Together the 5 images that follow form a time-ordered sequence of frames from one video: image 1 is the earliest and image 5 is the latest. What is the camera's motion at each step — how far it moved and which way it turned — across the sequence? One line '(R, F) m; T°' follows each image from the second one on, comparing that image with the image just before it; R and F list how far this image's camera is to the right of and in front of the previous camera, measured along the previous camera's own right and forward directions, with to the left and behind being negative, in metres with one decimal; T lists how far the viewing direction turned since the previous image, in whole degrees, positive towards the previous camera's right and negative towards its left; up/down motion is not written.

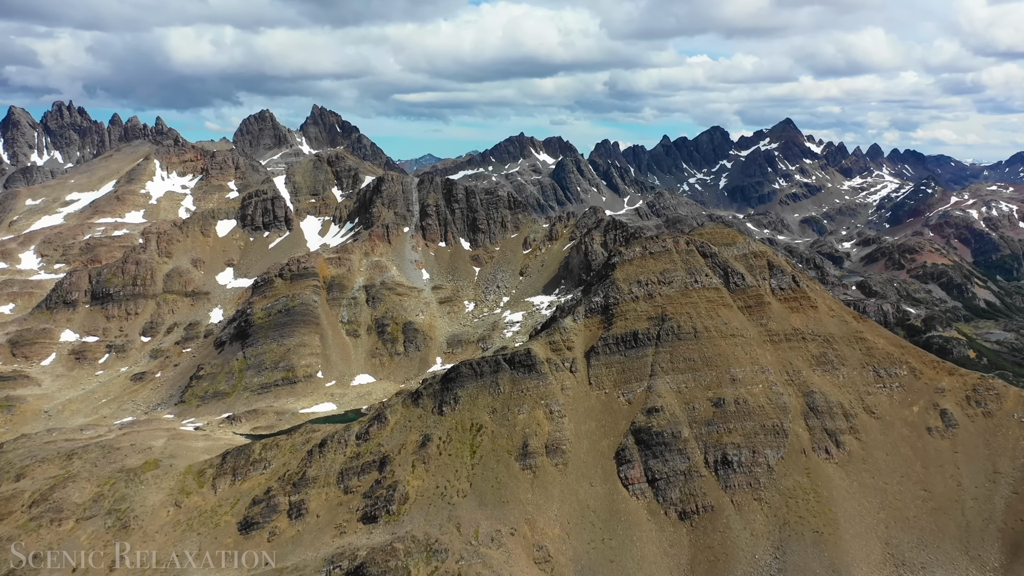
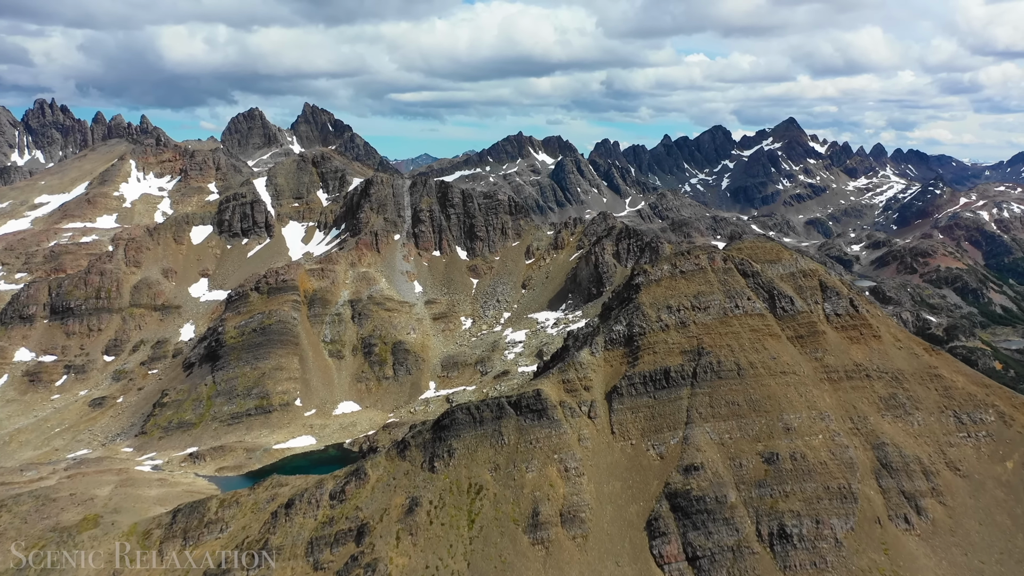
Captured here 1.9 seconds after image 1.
(-1.1, +13.7) m; 0°
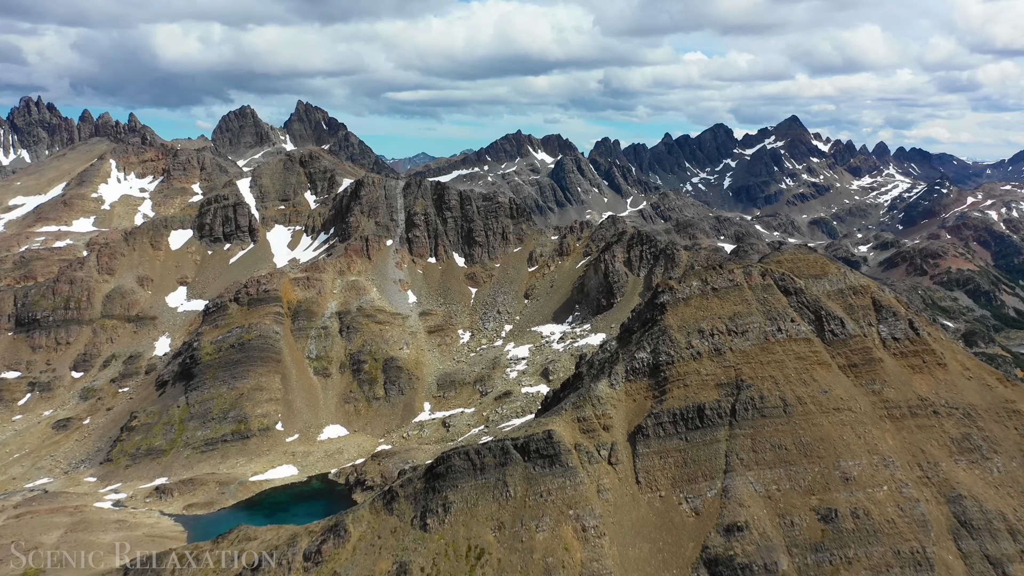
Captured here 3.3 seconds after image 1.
(-0.8, +10.1) m; 0°
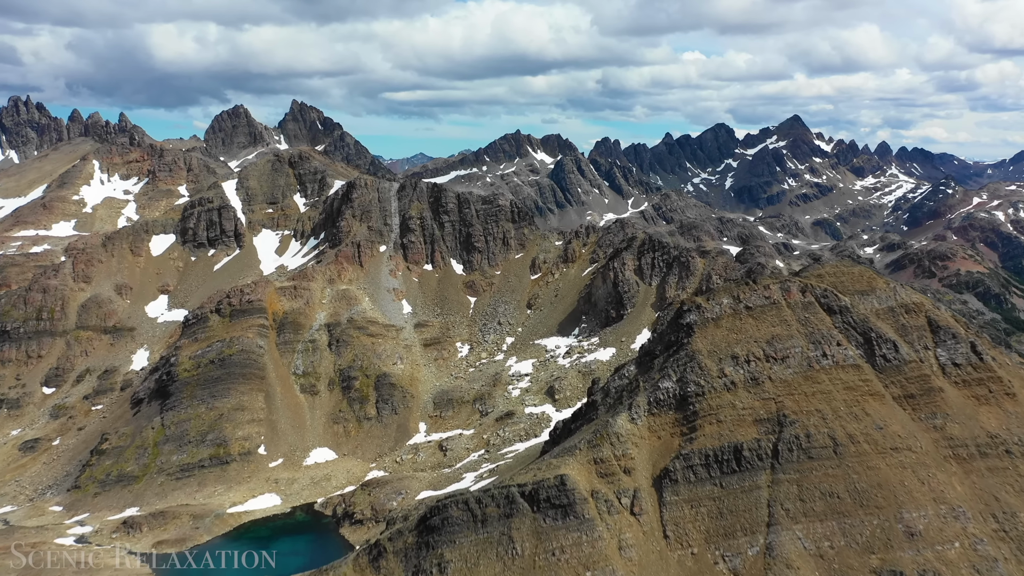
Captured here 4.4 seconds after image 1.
(-0.7, +7.9) m; 0°
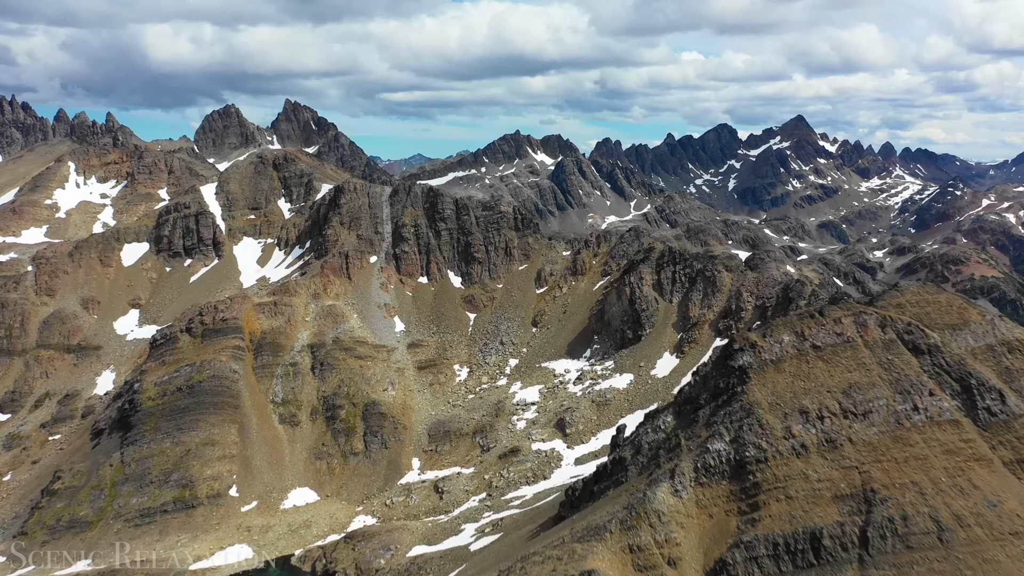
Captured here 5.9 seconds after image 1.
(-1.0, +10.9) m; 0°
